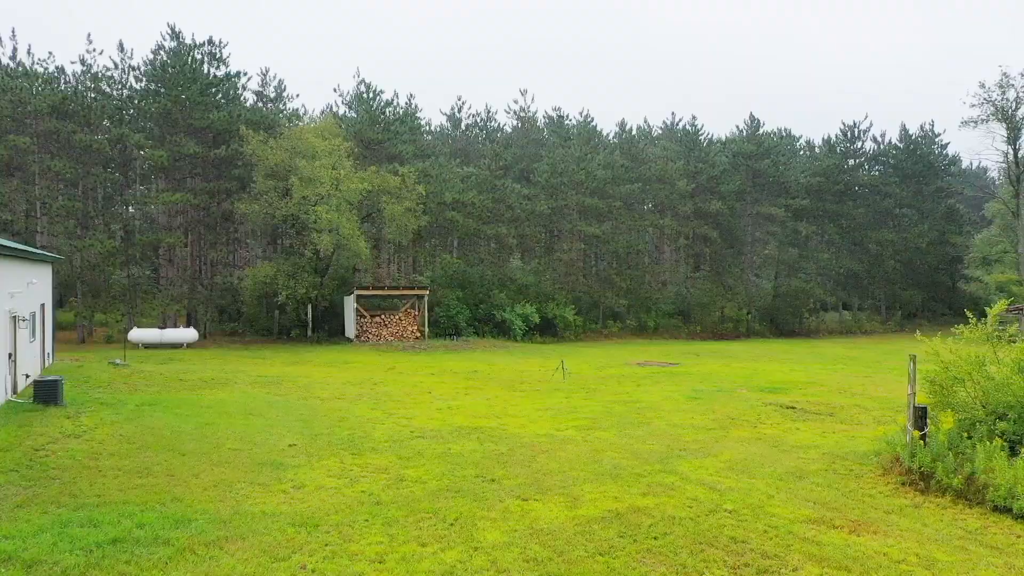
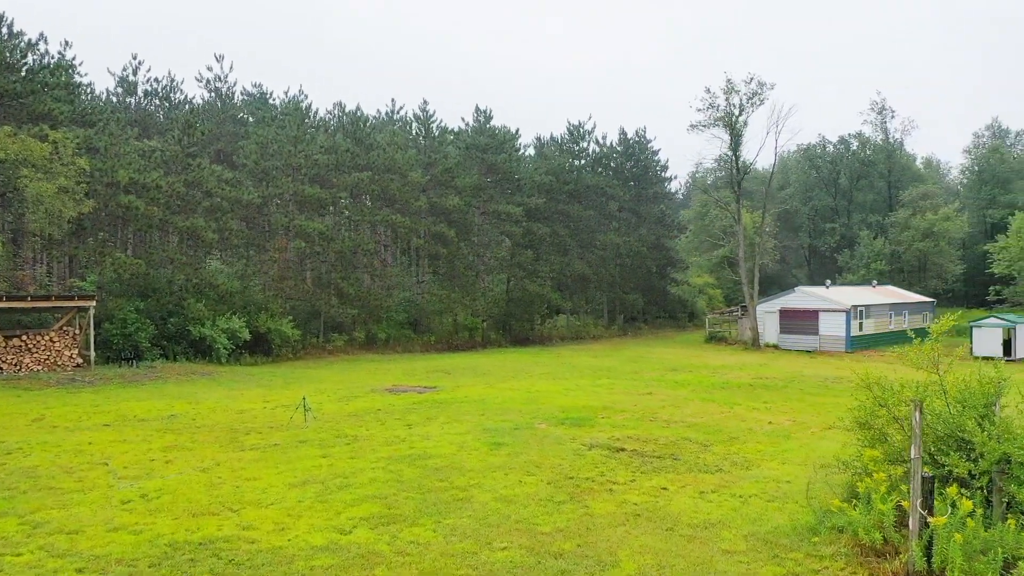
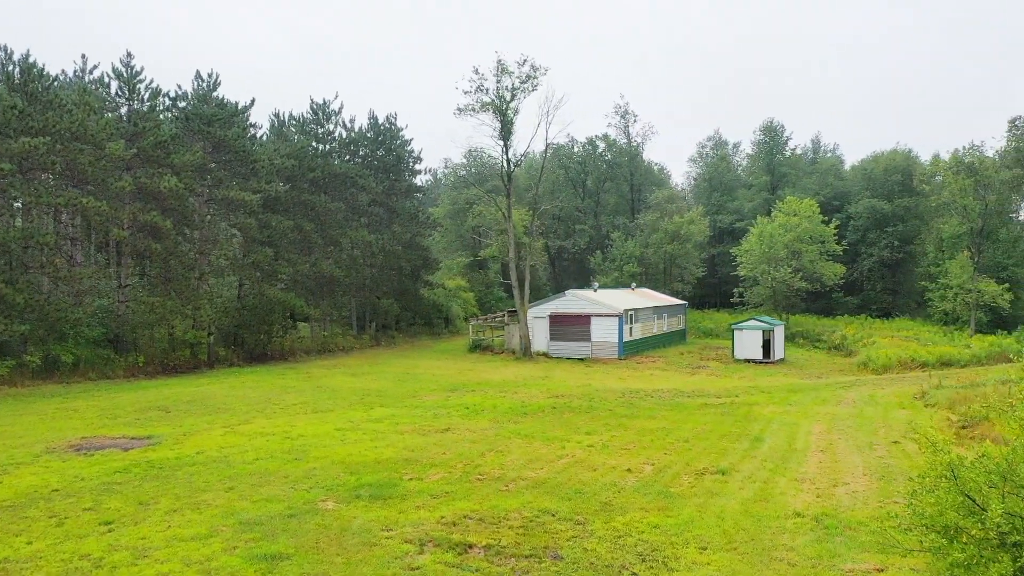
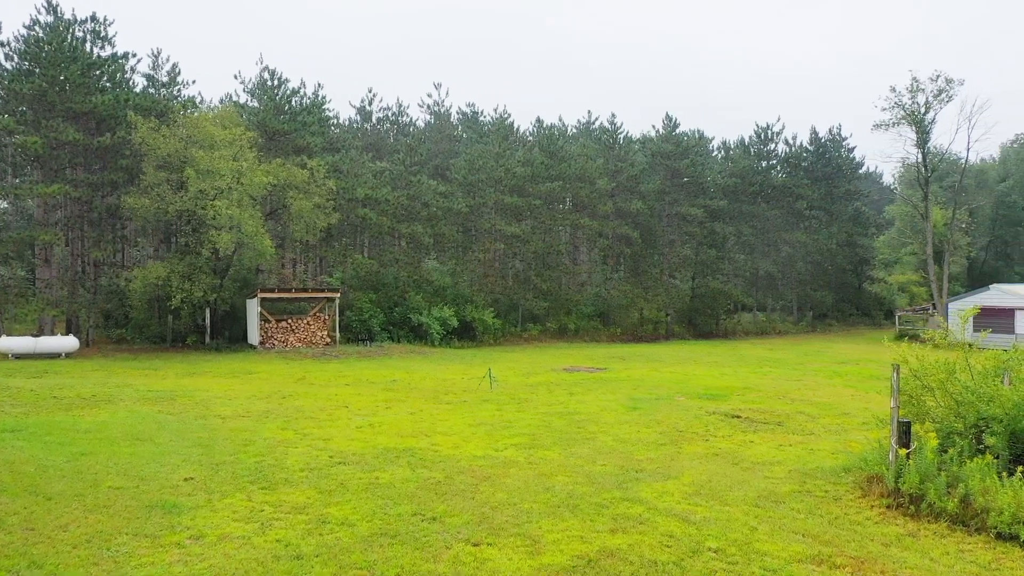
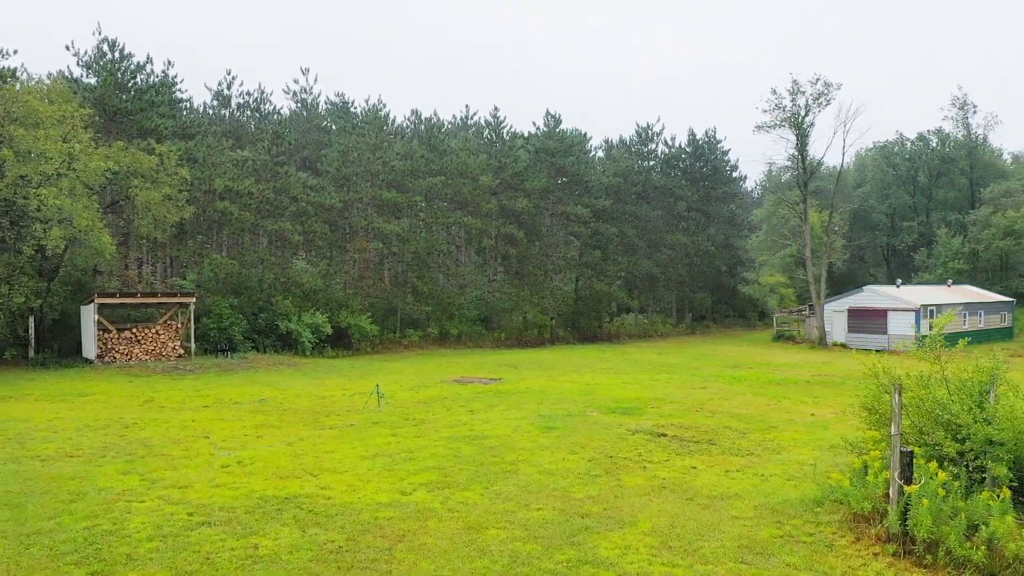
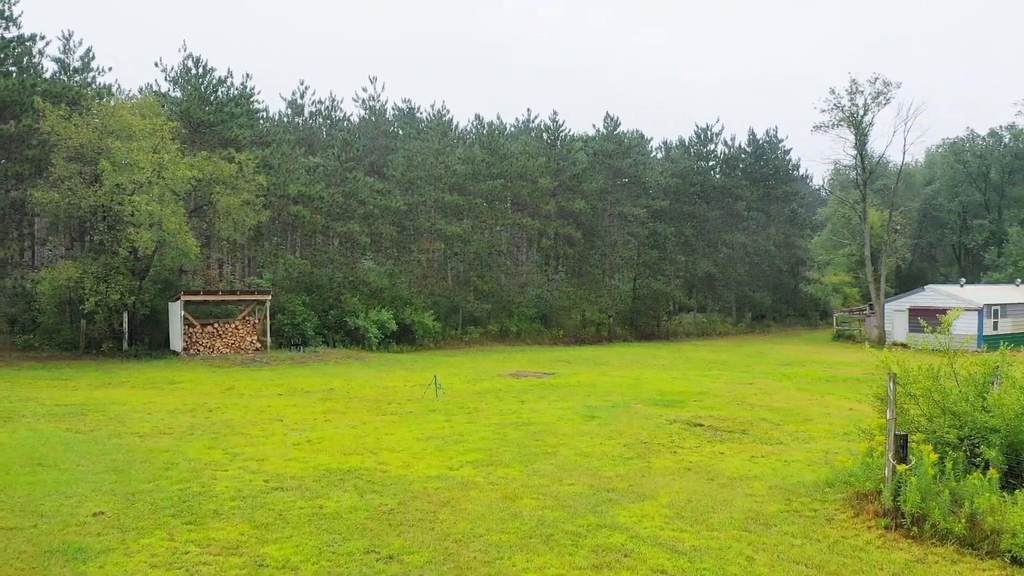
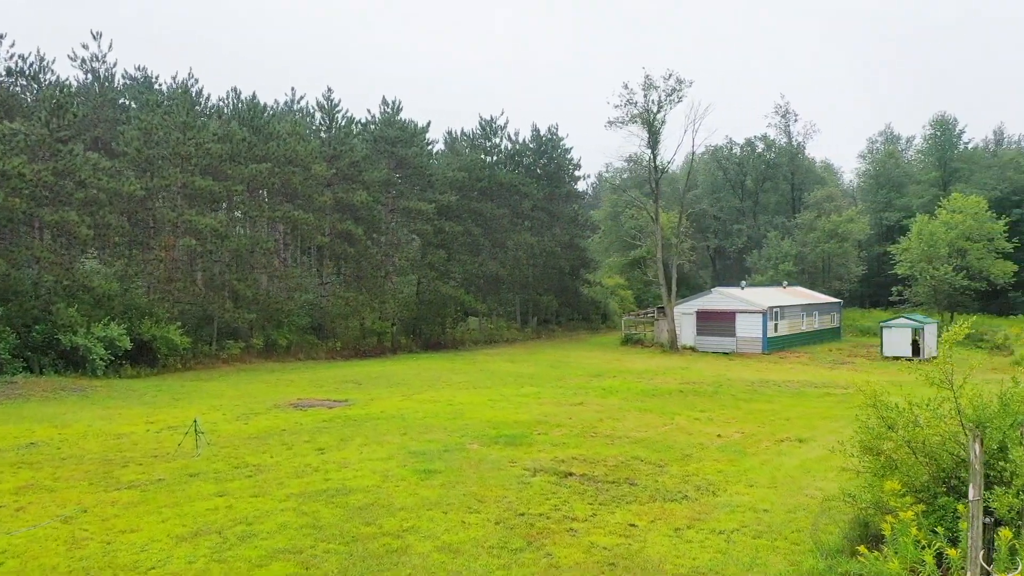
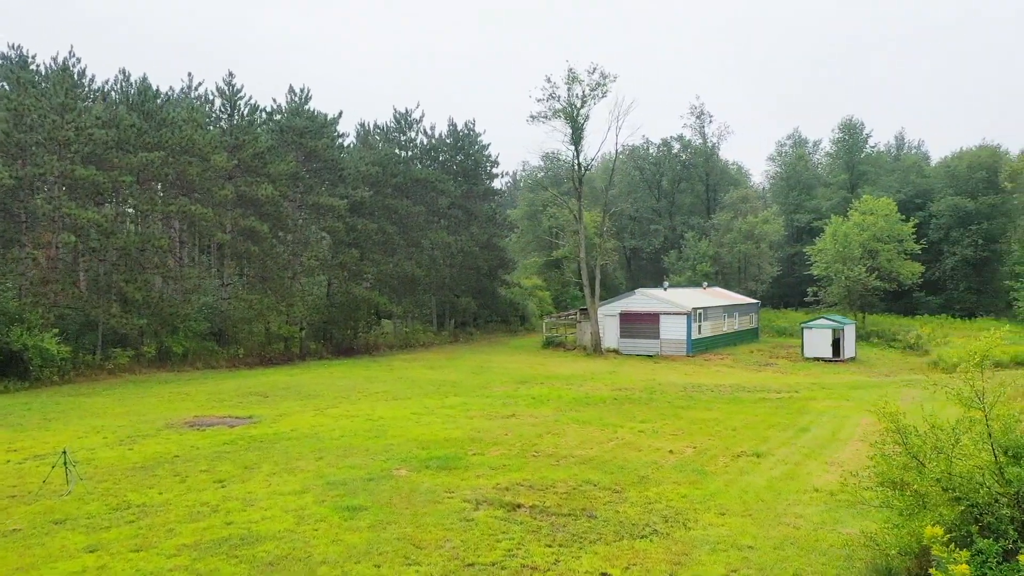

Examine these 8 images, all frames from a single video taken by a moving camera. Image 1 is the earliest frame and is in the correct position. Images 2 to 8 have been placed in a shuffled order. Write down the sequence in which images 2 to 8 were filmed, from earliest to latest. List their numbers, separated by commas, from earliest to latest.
4, 6, 5, 2, 7, 8, 3
